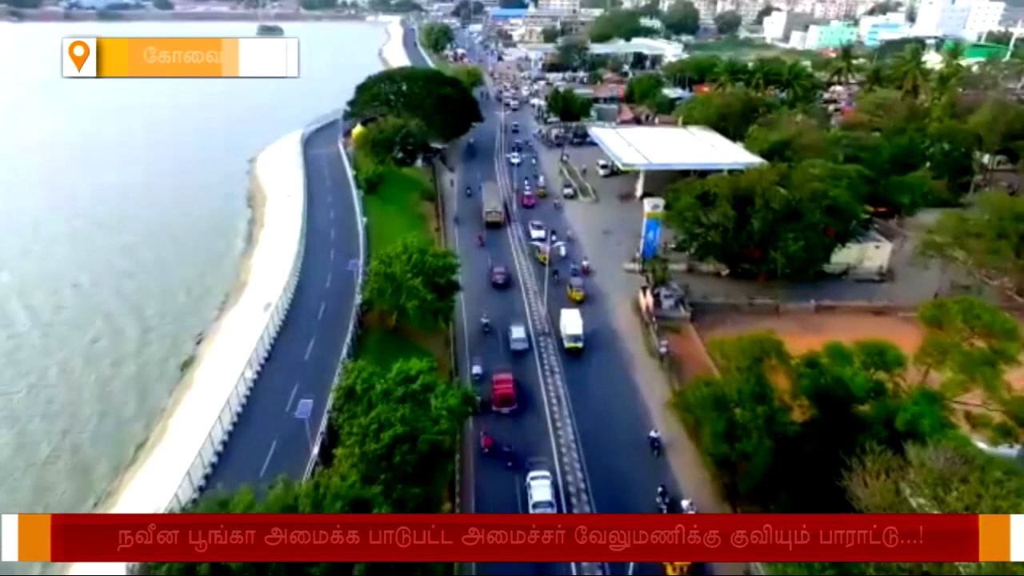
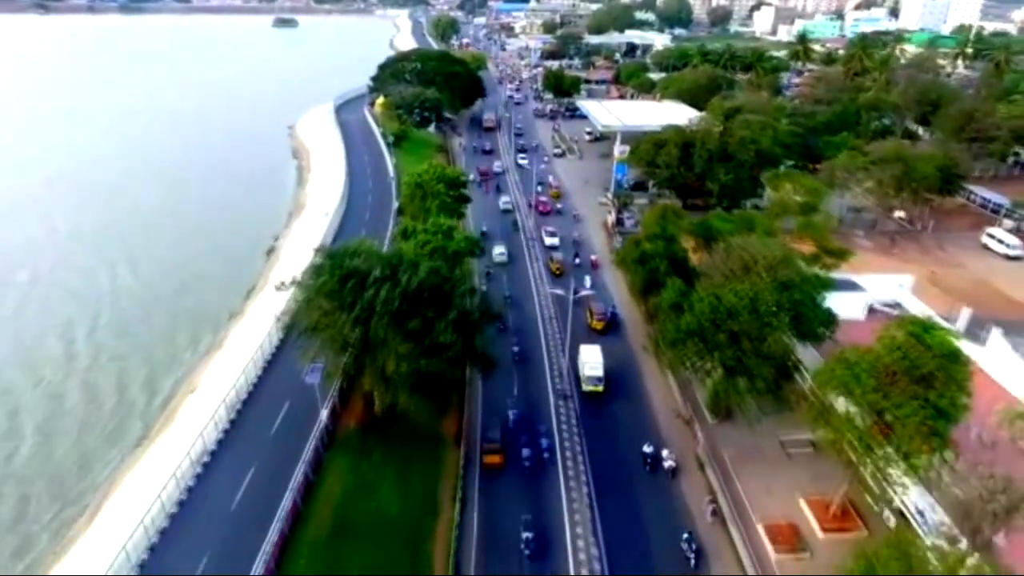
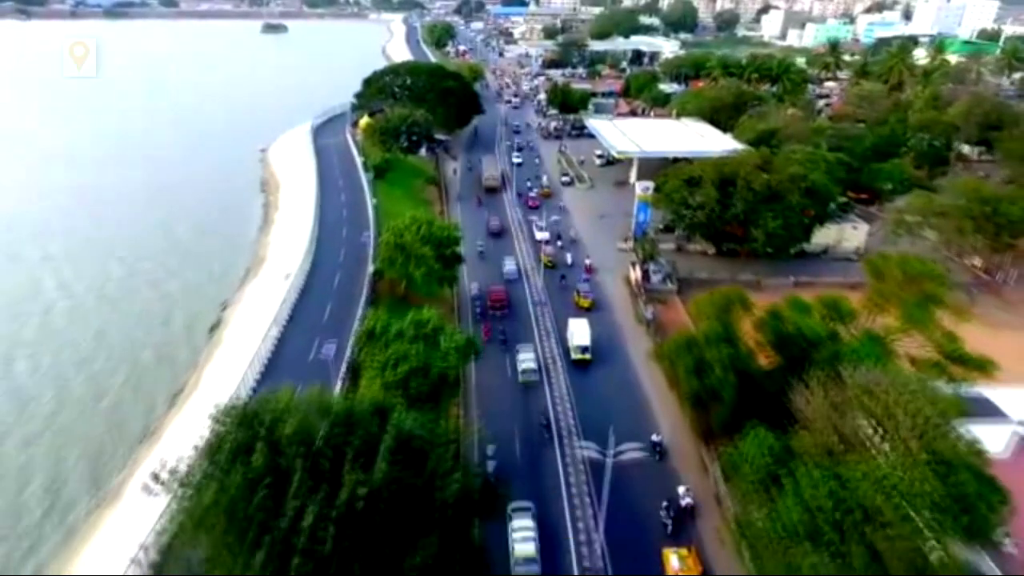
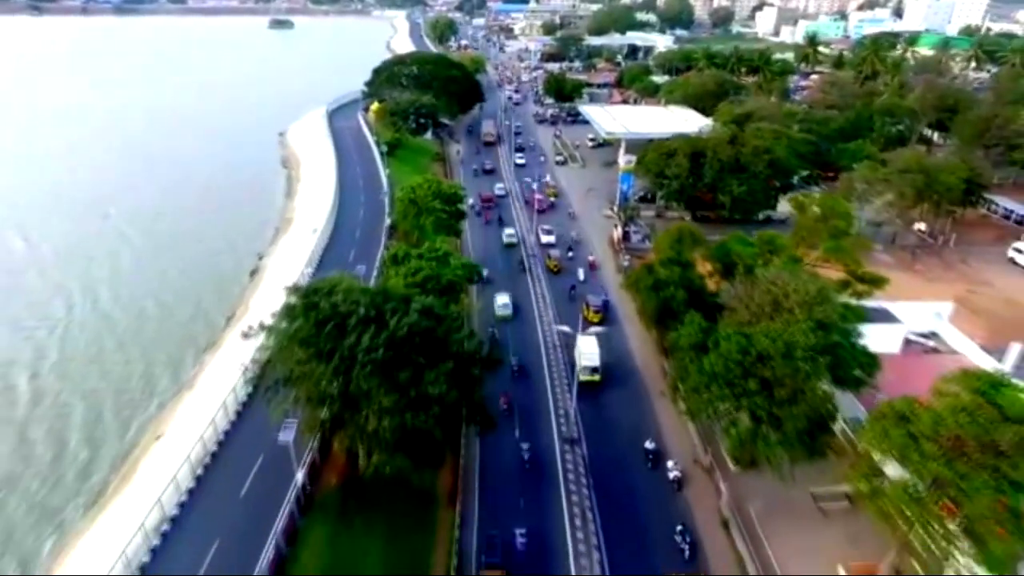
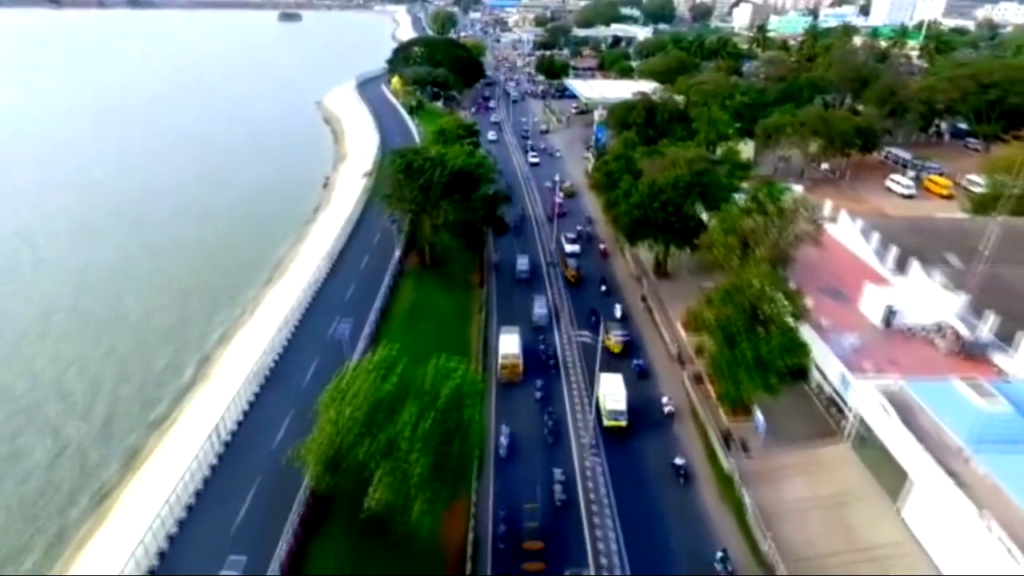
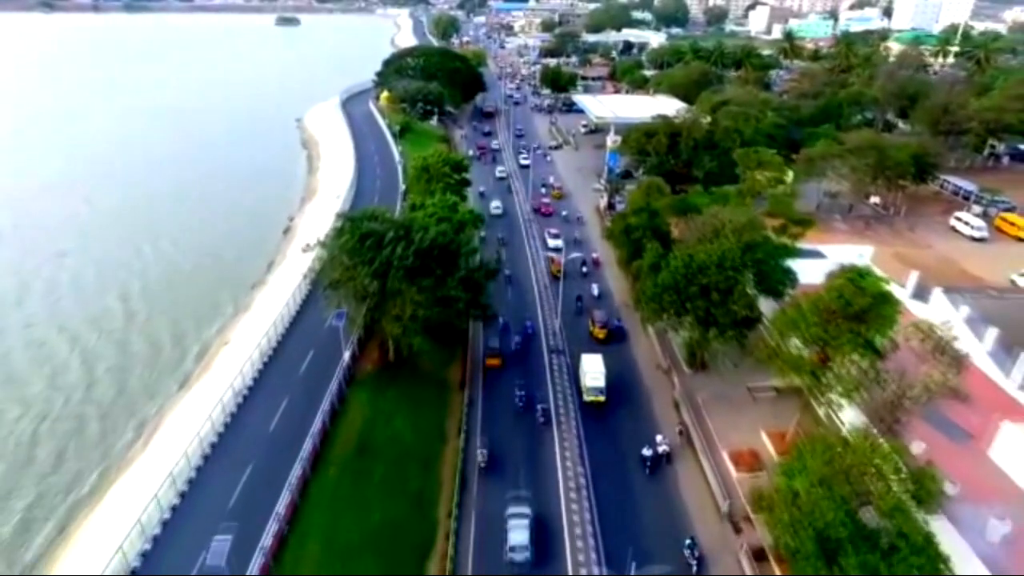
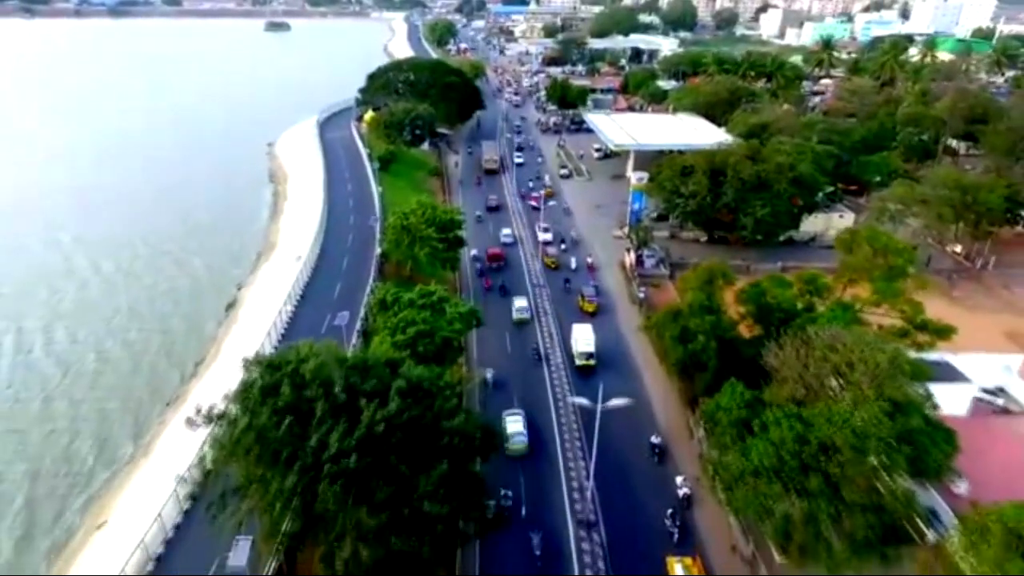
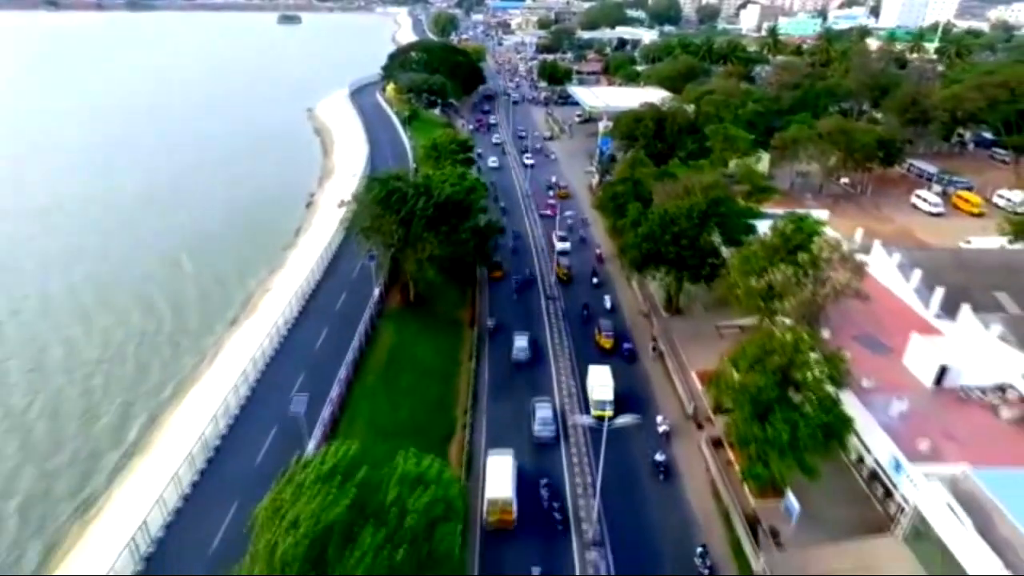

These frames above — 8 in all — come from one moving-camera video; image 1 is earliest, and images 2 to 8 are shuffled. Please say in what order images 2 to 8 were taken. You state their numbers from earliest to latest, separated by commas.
3, 7, 4, 2, 6, 8, 5
